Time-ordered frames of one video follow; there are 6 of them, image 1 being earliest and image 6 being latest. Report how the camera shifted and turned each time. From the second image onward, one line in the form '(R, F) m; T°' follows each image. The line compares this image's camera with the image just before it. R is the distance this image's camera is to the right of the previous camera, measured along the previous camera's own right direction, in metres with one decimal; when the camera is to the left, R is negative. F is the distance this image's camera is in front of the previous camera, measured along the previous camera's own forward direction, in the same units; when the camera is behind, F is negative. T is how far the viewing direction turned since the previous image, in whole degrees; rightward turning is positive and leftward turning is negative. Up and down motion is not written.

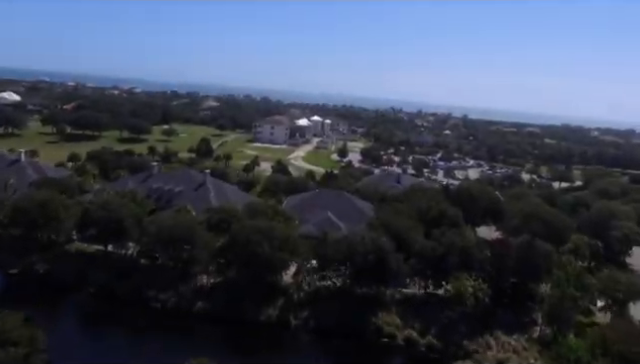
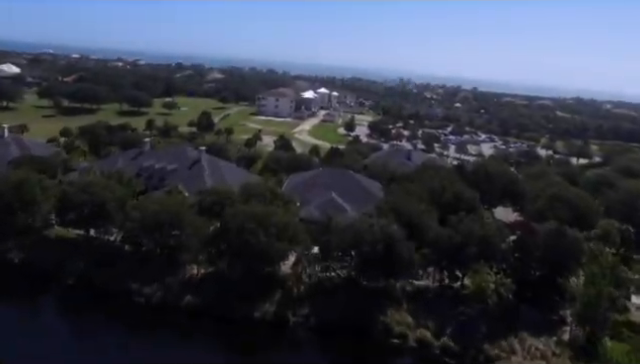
(+0.3, +4.5) m; -1°
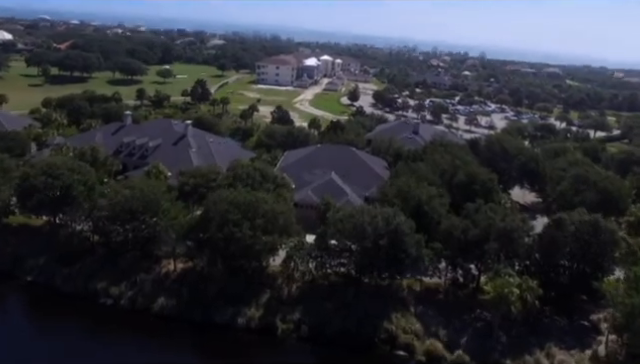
(+0.5, +5.2) m; 0°
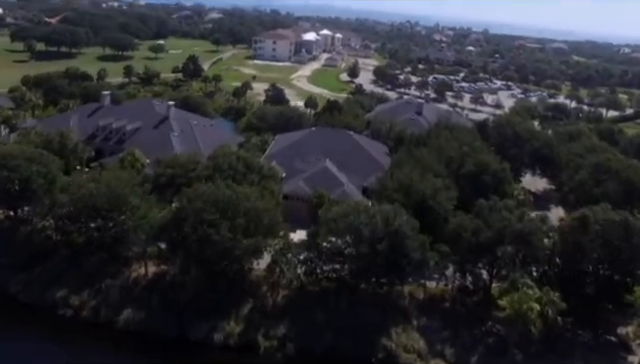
(+0.6, +4.1) m; 0°
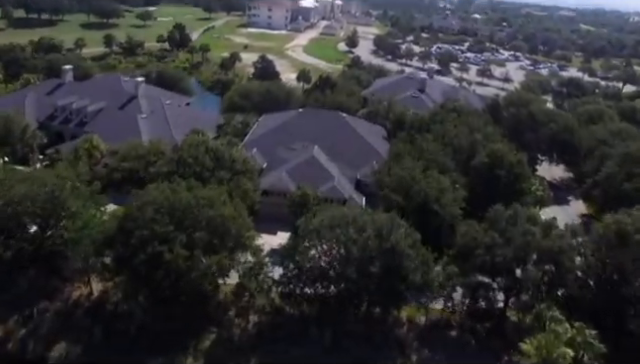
(+0.9, +5.3) m; 0°
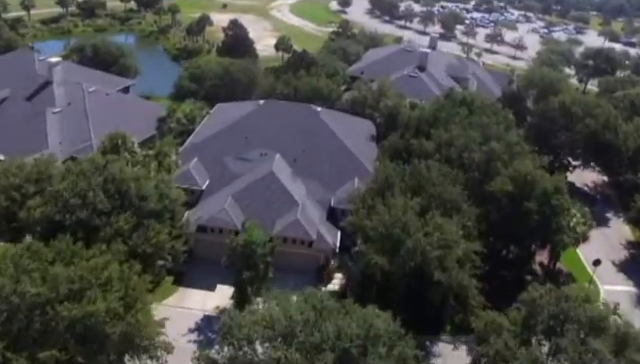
(+1.7, +9.0) m; 0°
